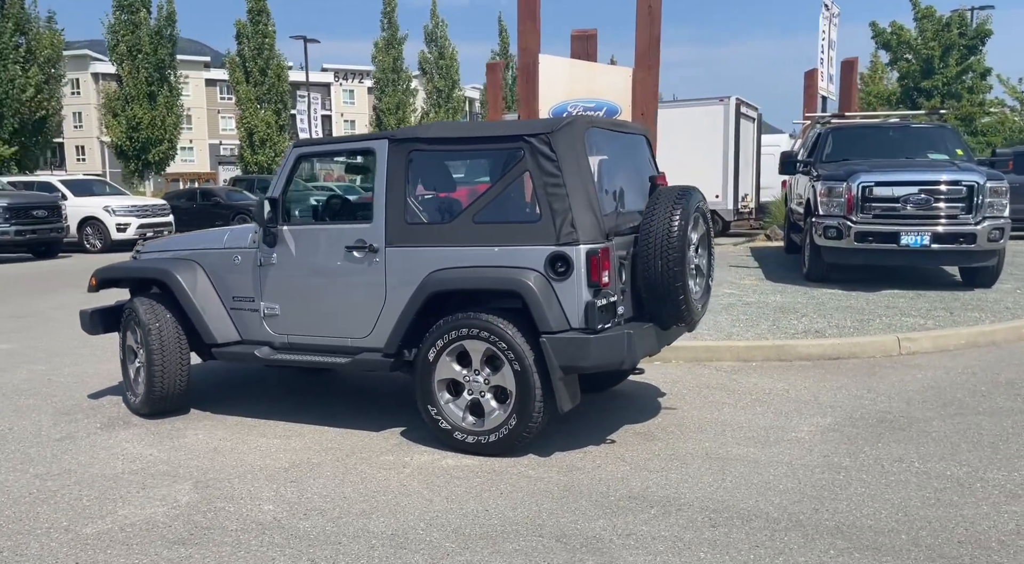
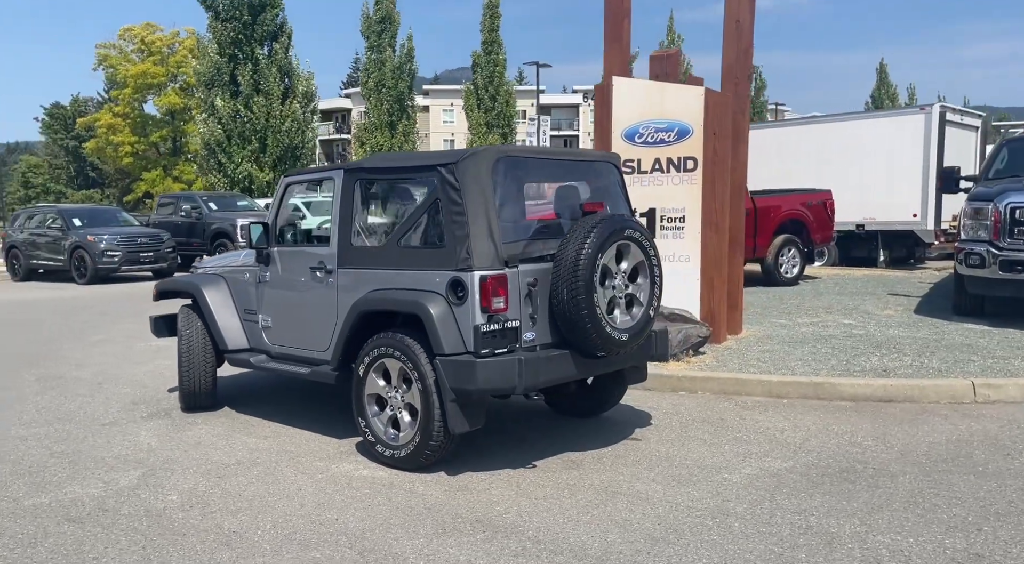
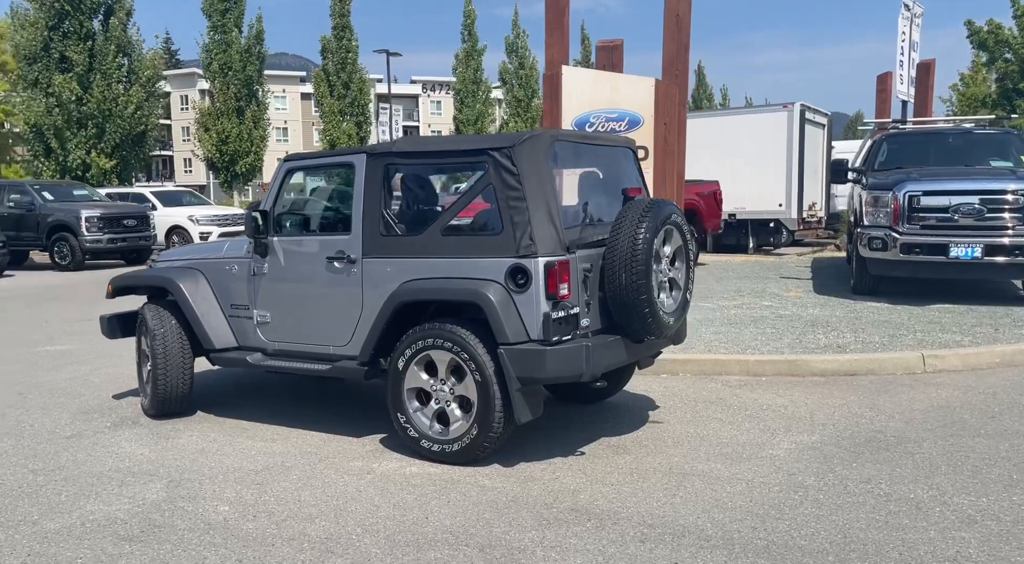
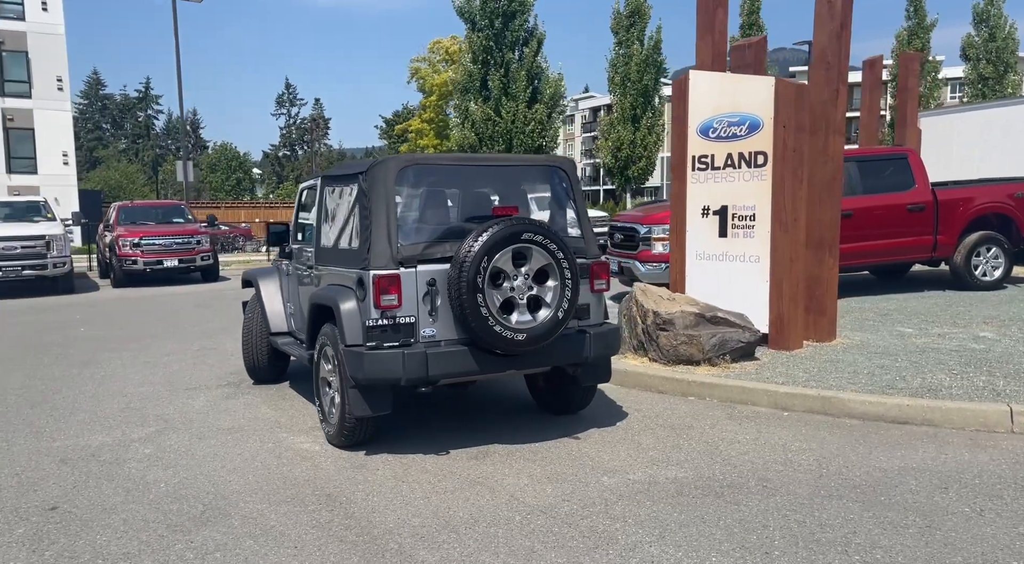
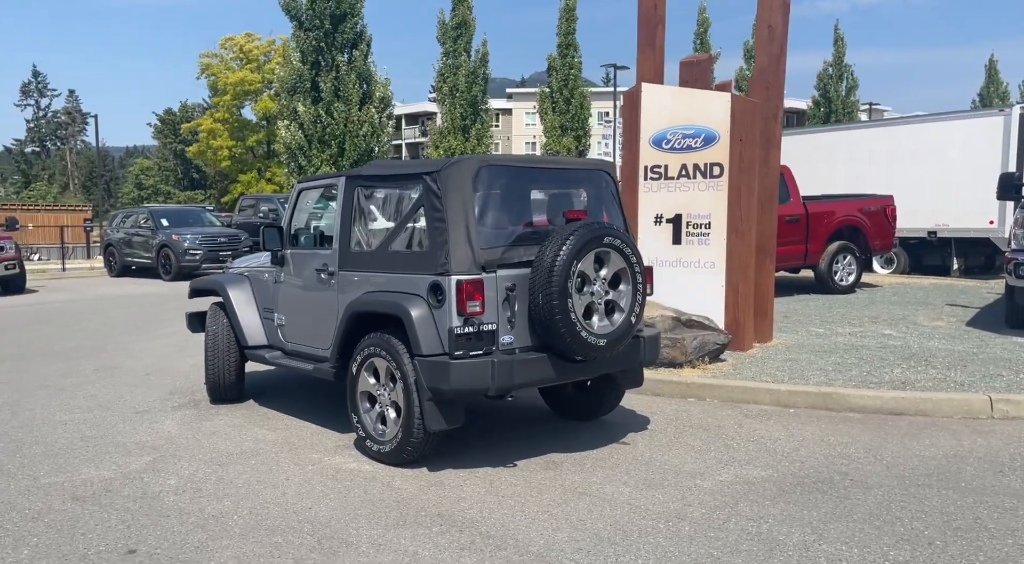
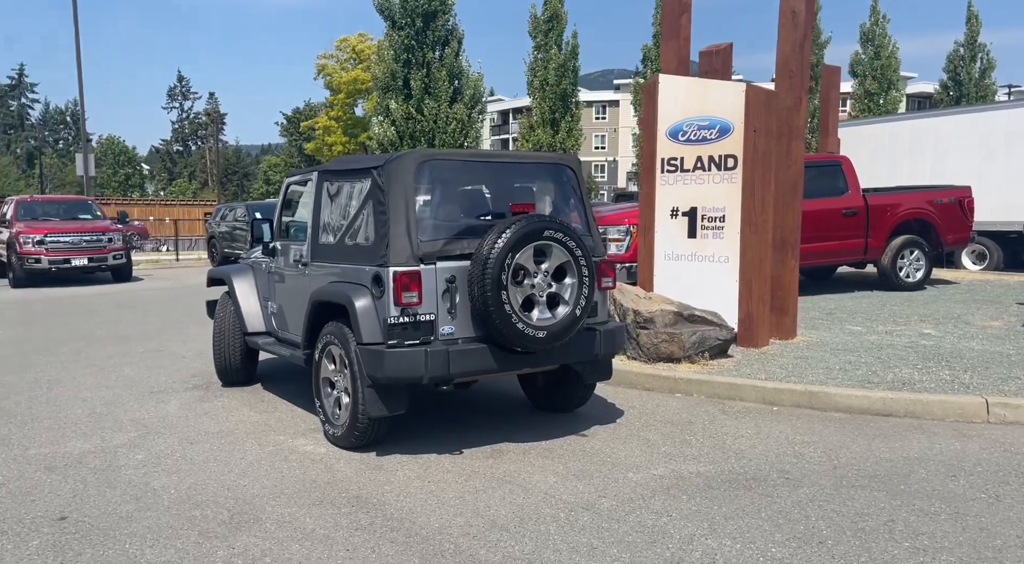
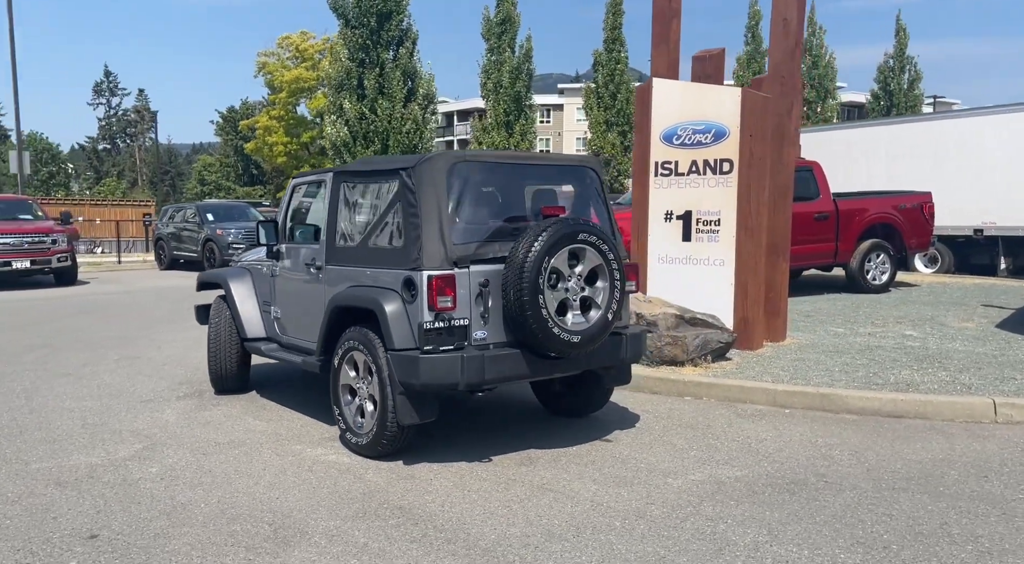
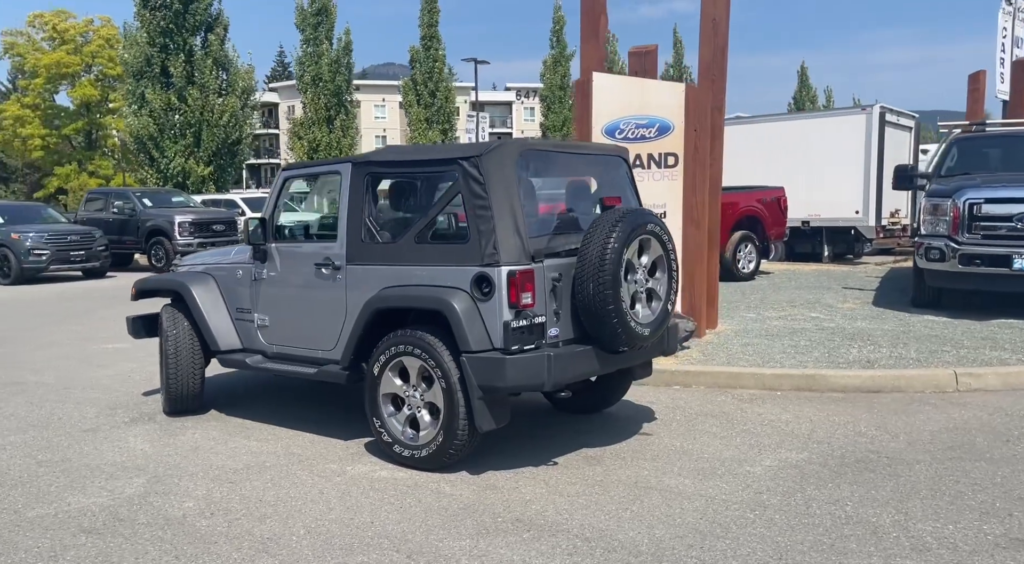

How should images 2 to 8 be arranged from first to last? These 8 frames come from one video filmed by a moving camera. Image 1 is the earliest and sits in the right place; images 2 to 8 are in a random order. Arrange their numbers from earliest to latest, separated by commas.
3, 8, 2, 5, 7, 6, 4
